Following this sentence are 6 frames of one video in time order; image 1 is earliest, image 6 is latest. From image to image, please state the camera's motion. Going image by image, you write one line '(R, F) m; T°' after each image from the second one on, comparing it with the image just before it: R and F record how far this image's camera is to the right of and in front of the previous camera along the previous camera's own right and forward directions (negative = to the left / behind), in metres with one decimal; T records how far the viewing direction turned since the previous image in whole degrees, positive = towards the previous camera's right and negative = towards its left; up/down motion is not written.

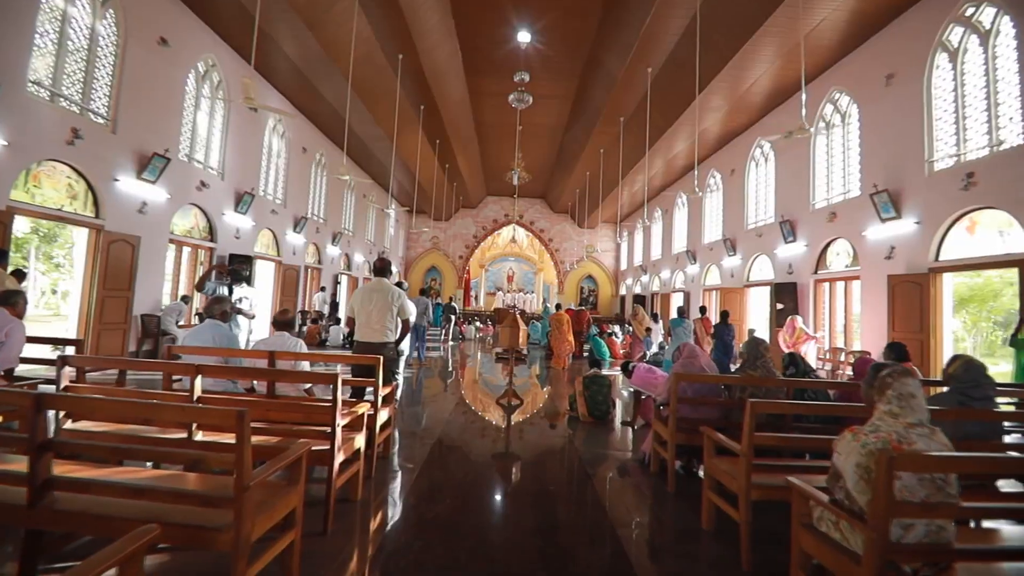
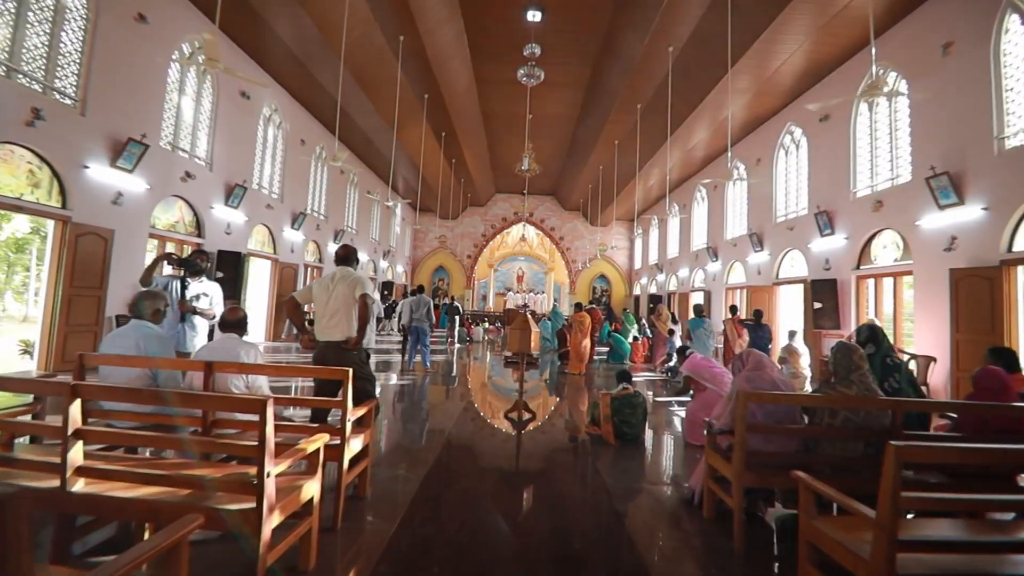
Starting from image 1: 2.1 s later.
(0.0, +0.7) m; -1°
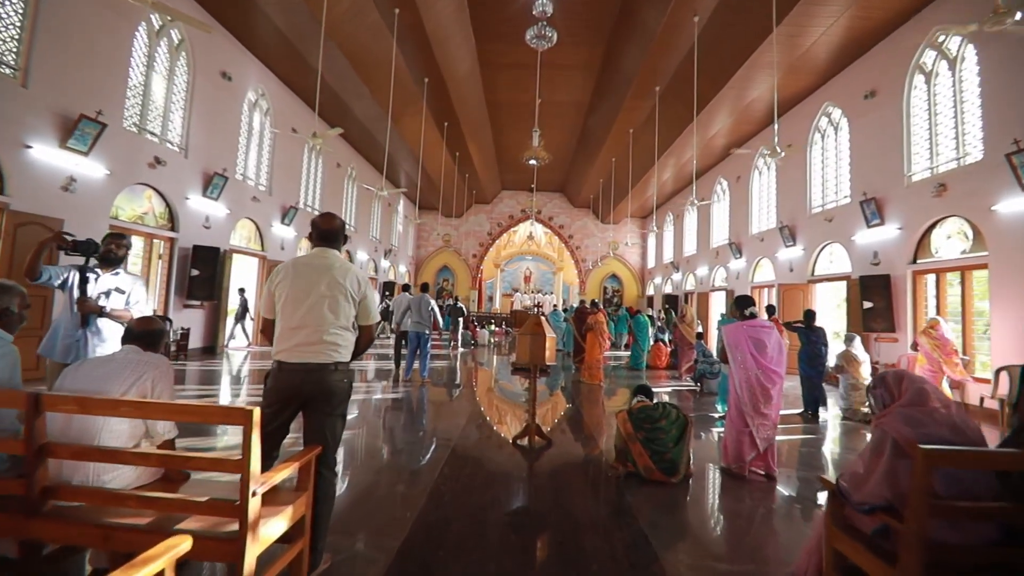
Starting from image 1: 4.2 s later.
(0.0, +0.8) m; -1°
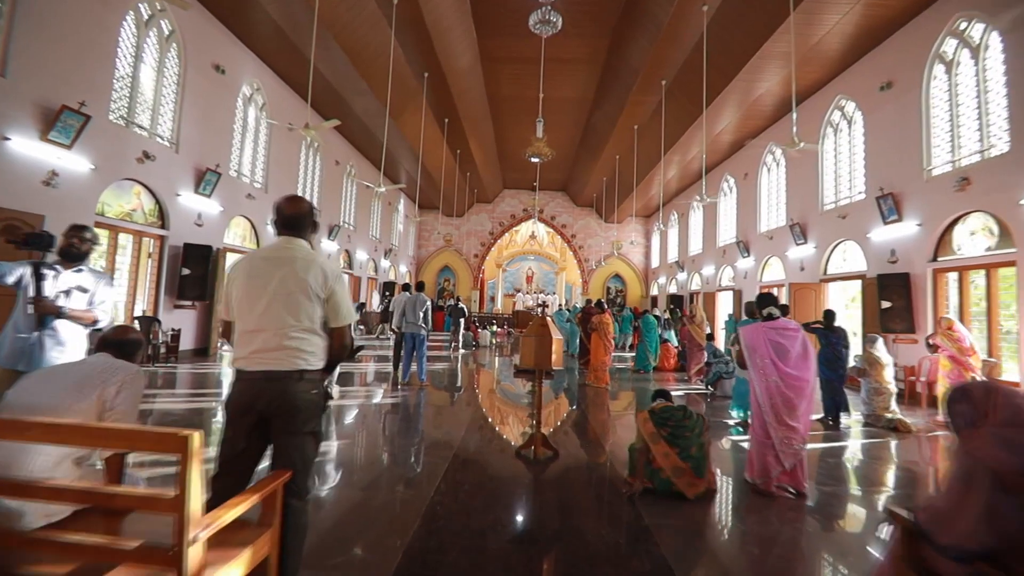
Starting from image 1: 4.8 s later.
(0.0, +0.3) m; 0°
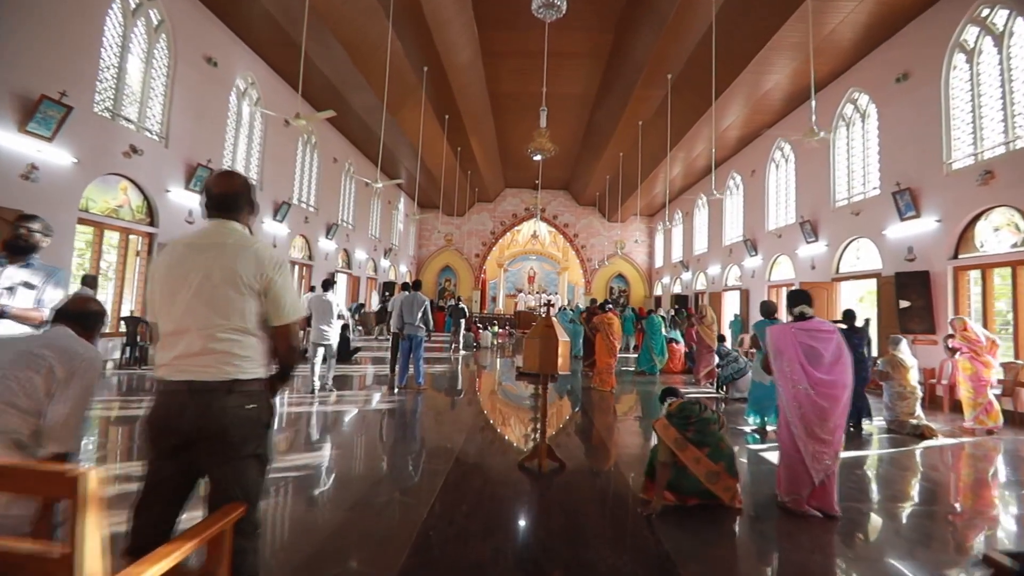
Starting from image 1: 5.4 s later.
(0.0, +0.3) m; 0°
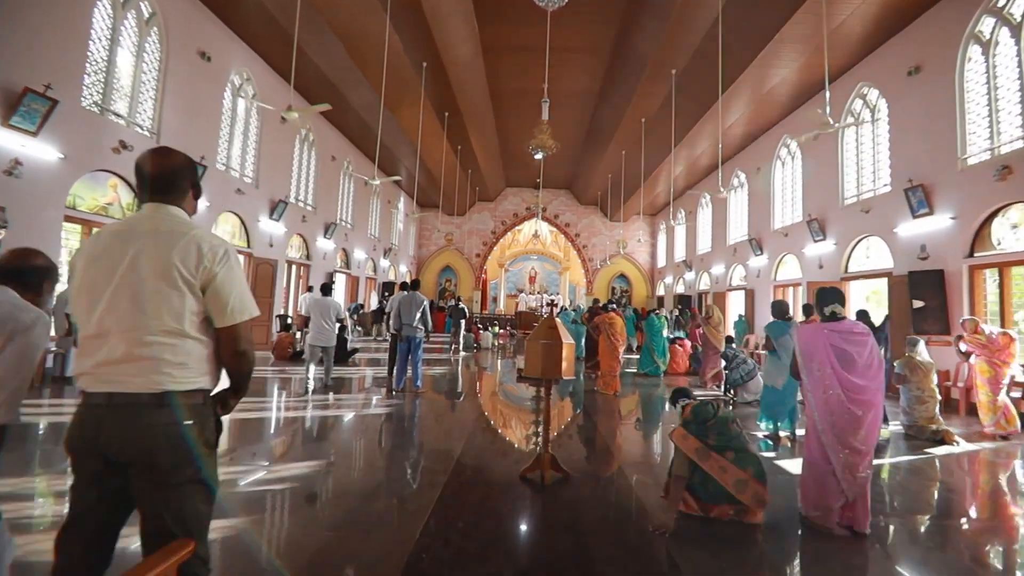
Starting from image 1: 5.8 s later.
(0.0, +0.2) m; 0°
